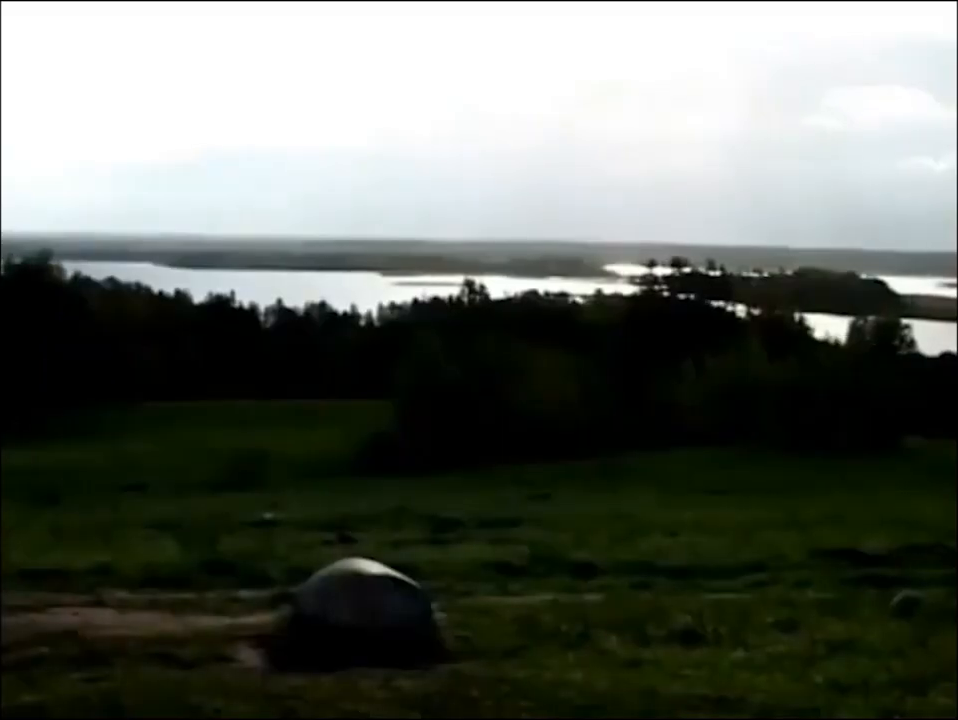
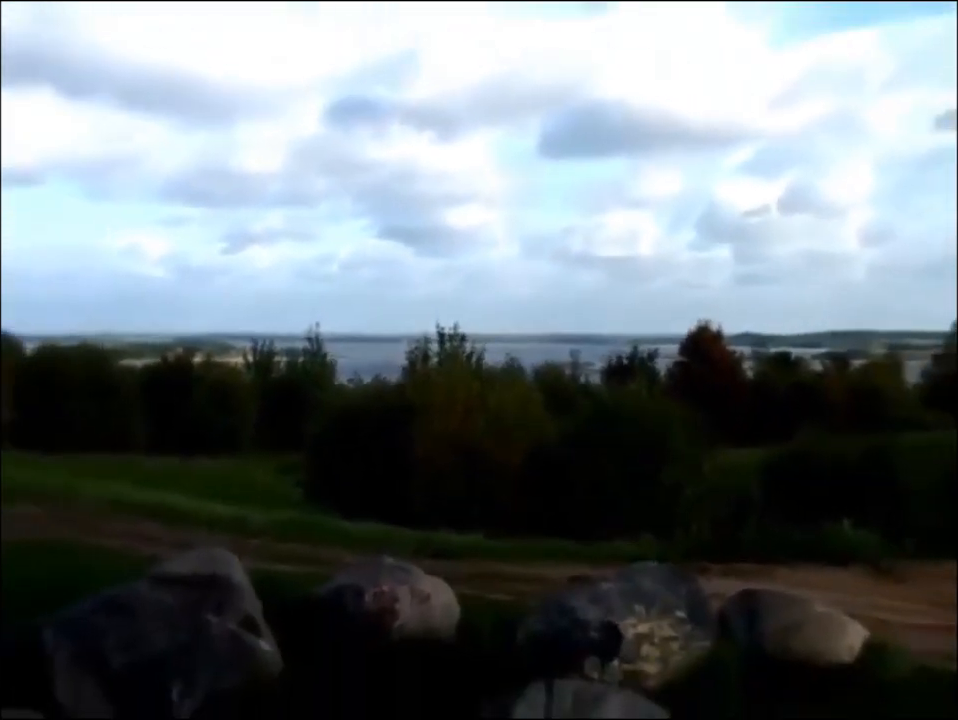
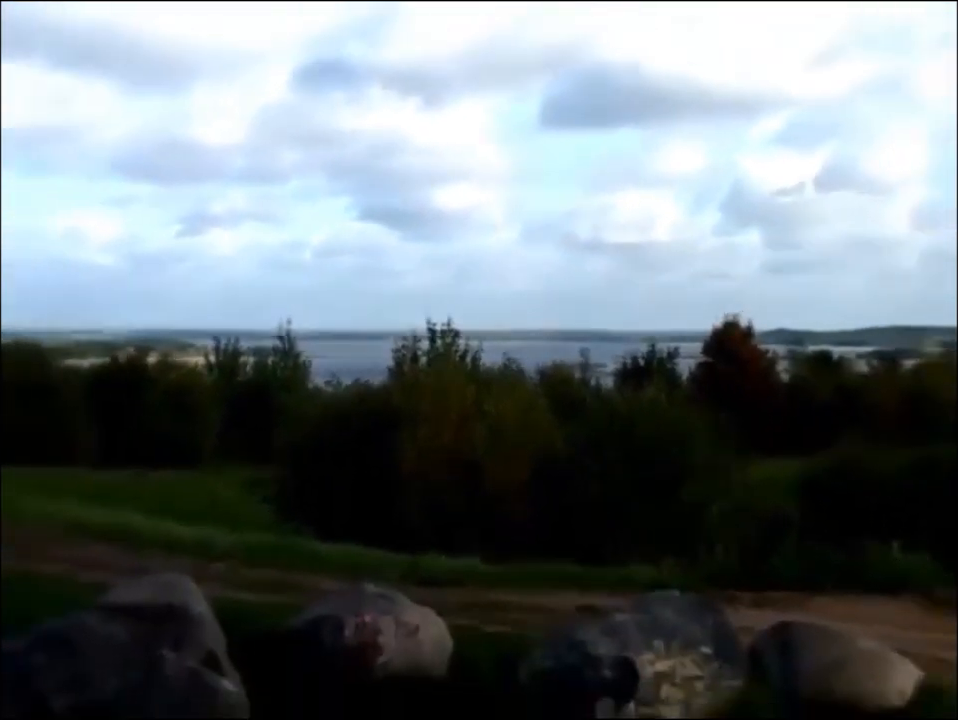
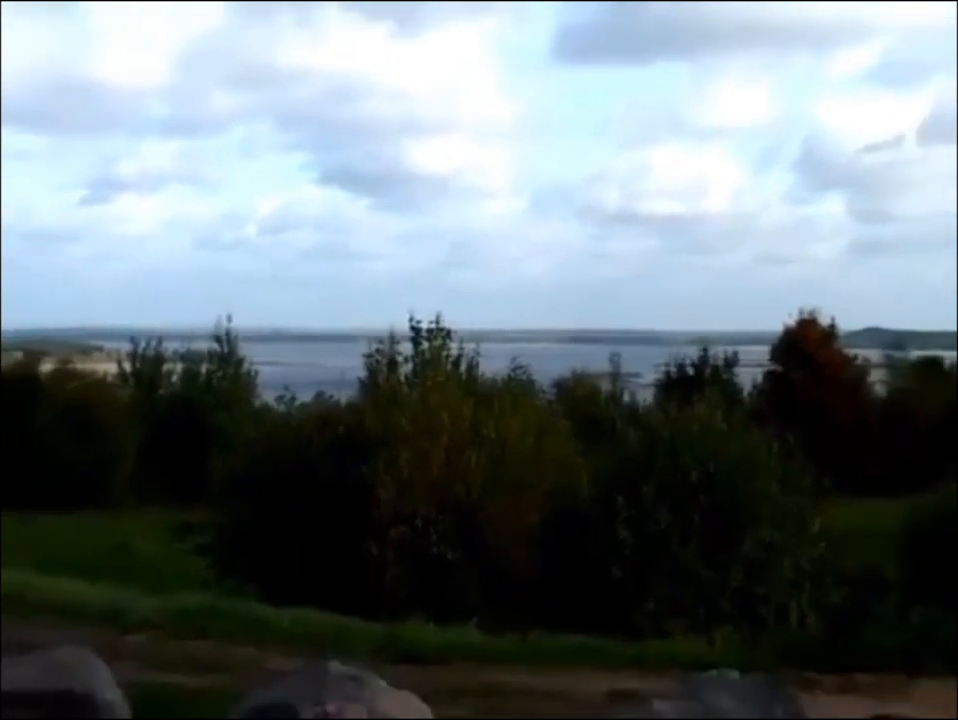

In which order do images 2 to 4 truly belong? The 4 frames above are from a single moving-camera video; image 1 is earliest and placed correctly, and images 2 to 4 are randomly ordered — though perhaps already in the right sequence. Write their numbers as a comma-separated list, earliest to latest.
4, 3, 2
